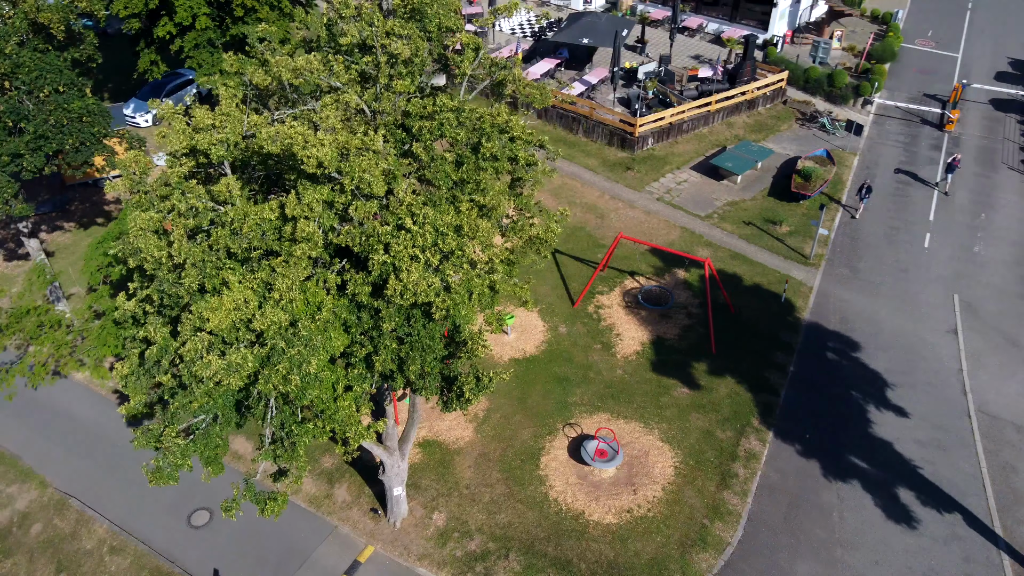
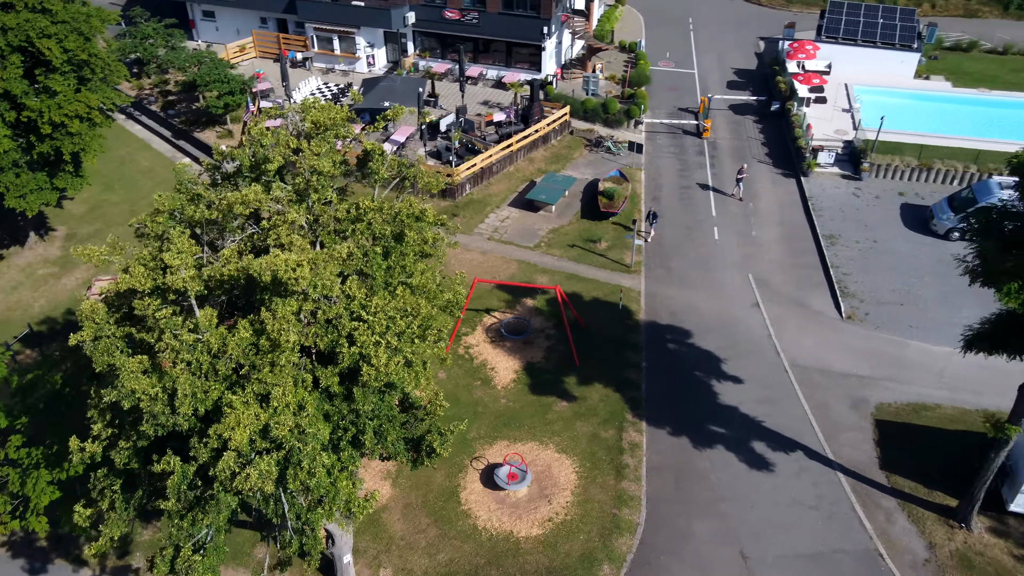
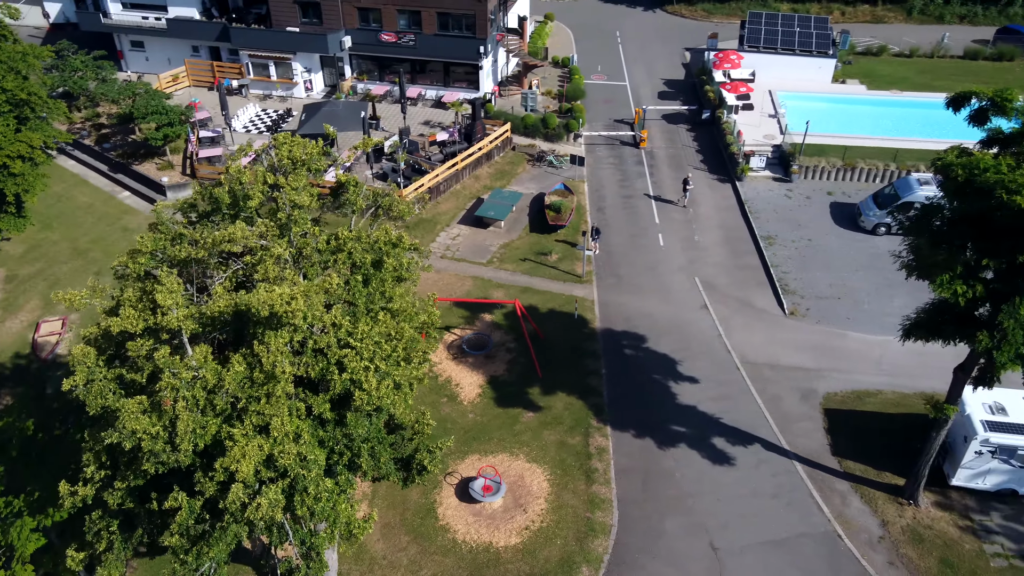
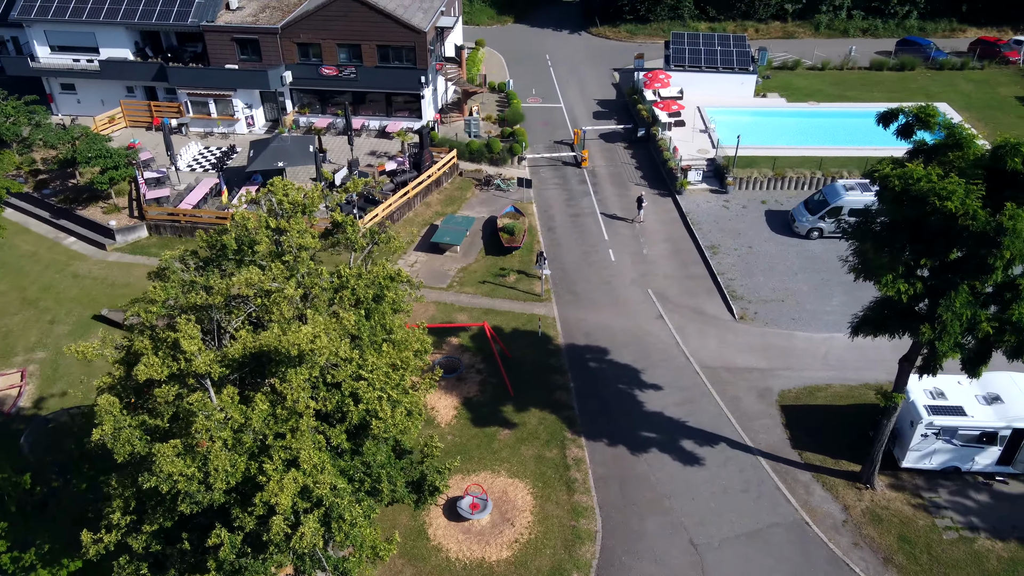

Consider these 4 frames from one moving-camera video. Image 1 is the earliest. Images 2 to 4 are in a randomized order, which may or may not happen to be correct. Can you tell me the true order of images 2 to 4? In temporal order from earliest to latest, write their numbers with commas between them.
2, 3, 4
